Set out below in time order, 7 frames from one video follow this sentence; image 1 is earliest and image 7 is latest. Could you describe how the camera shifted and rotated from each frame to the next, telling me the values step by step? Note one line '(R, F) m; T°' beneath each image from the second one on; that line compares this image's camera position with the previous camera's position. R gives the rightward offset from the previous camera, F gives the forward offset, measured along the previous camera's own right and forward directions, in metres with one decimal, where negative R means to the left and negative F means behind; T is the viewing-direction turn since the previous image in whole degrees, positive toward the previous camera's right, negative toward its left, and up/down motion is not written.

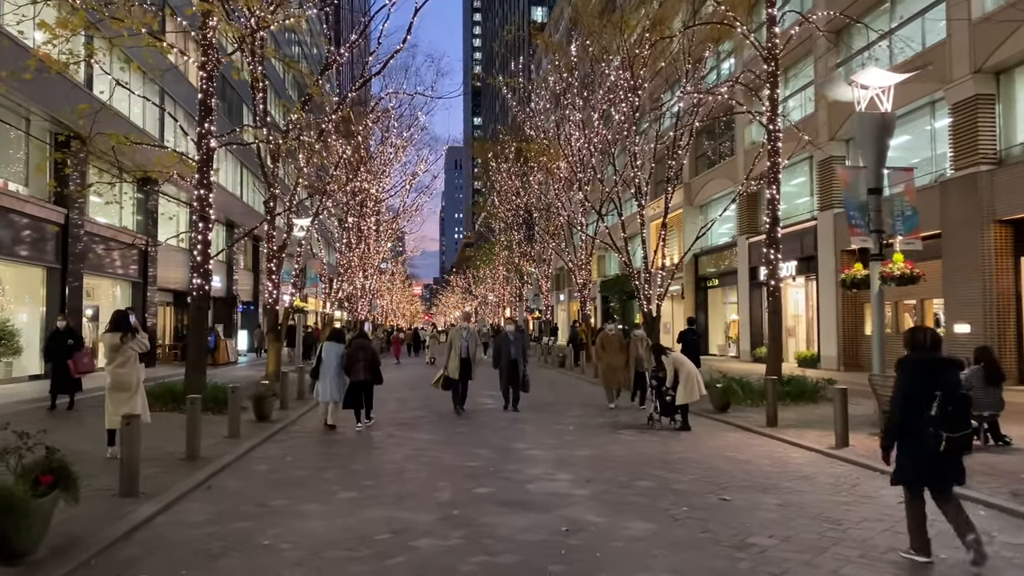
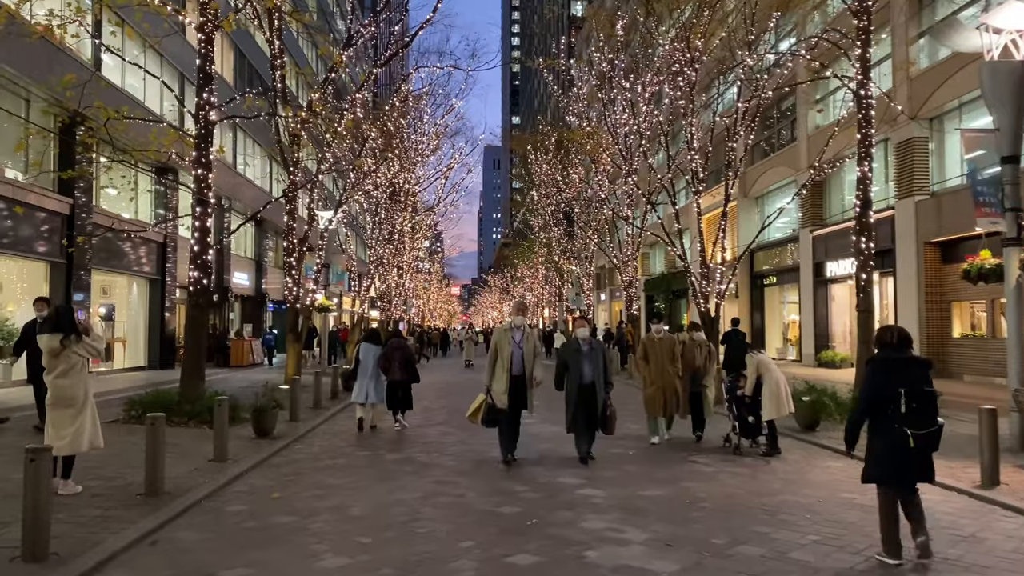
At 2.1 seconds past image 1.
(-0.1, +2.2) m; -3°
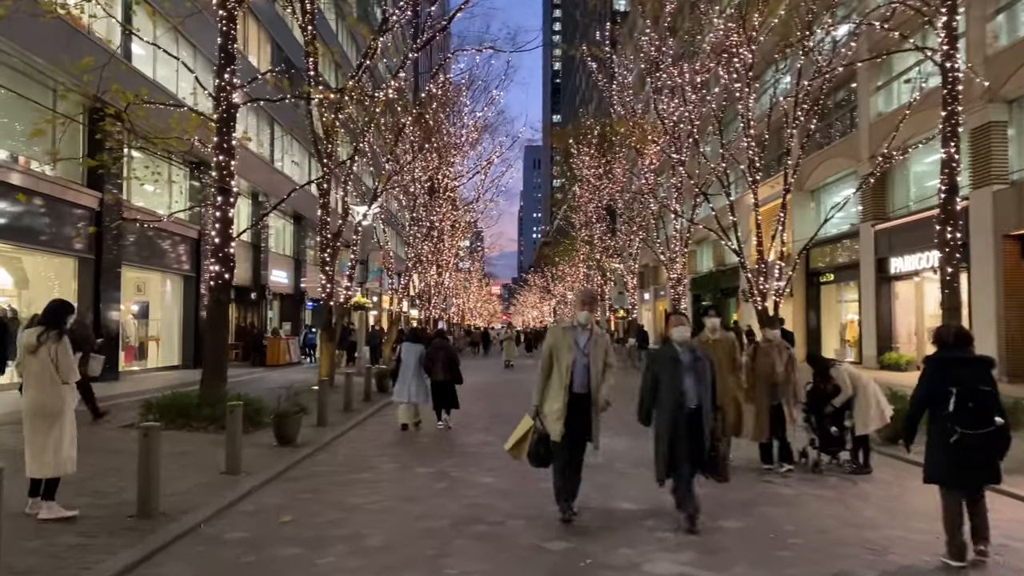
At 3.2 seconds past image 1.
(-0.1, +1.1) m; -3°
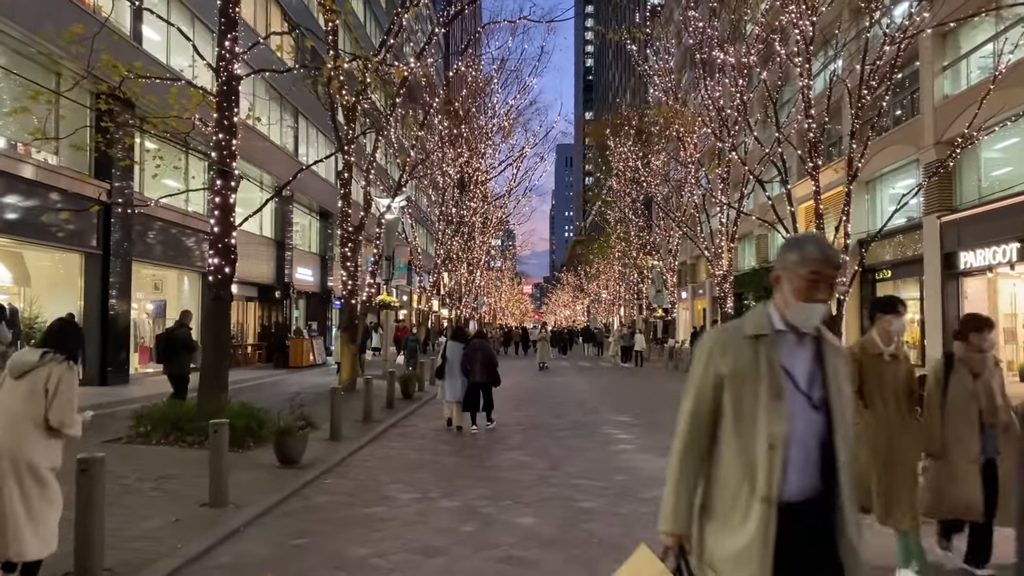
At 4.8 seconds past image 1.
(-0.1, +1.6) m; -2°
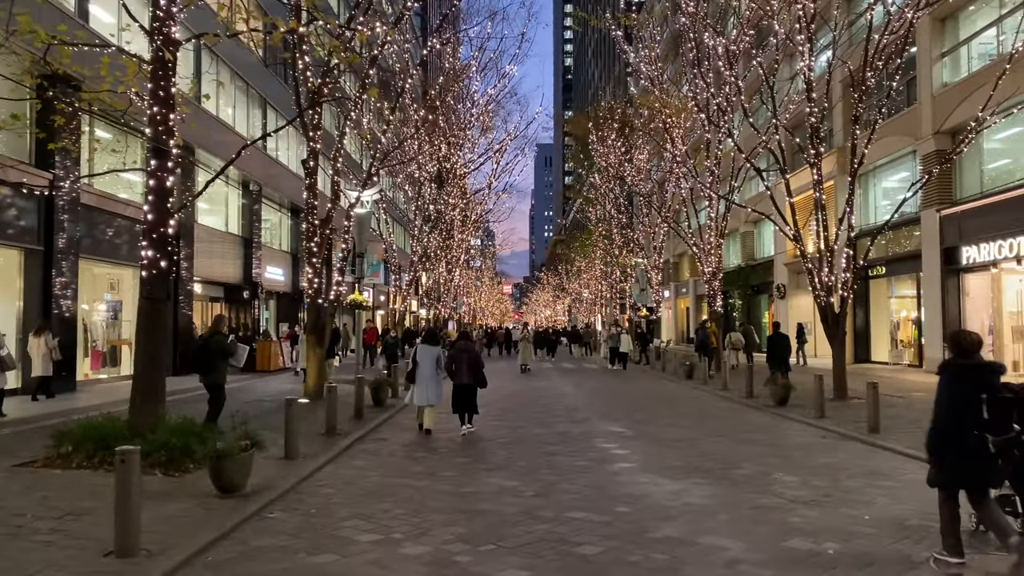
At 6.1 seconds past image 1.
(0.0, +1.4) m; +1°
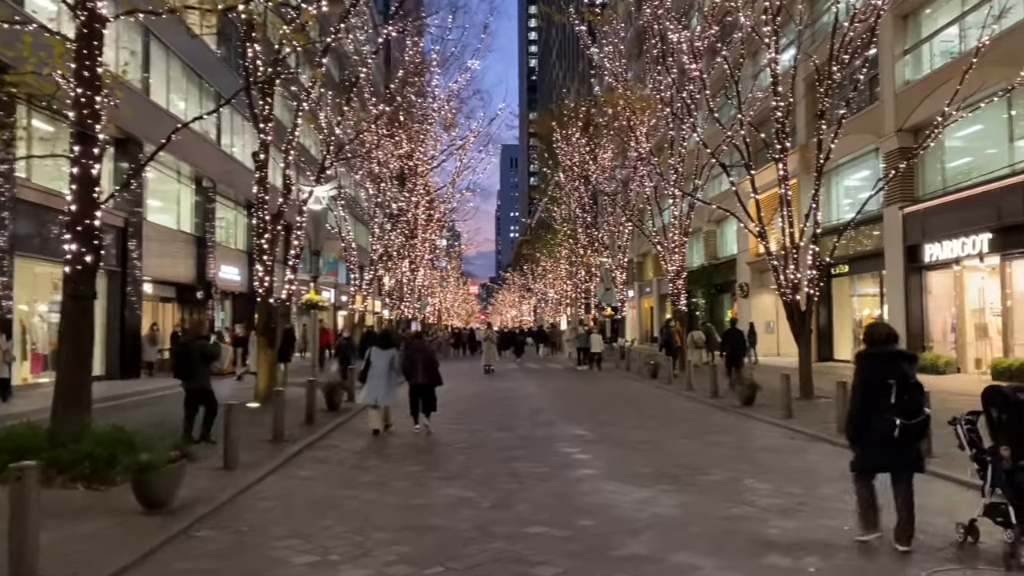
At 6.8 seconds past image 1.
(+0.1, +0.6) m; +2°
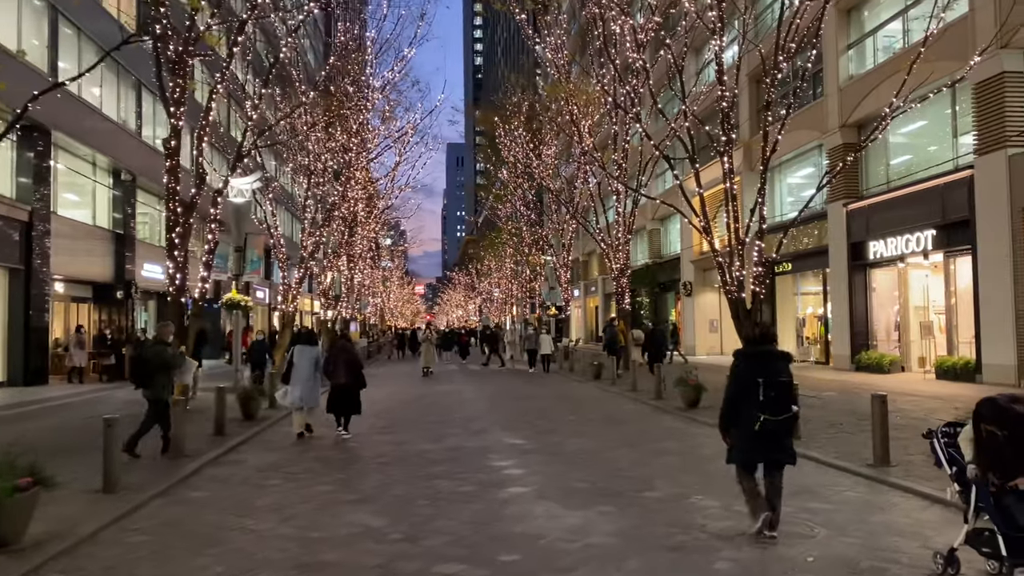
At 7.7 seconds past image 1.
(+0.2, +1.0) m; +4°
